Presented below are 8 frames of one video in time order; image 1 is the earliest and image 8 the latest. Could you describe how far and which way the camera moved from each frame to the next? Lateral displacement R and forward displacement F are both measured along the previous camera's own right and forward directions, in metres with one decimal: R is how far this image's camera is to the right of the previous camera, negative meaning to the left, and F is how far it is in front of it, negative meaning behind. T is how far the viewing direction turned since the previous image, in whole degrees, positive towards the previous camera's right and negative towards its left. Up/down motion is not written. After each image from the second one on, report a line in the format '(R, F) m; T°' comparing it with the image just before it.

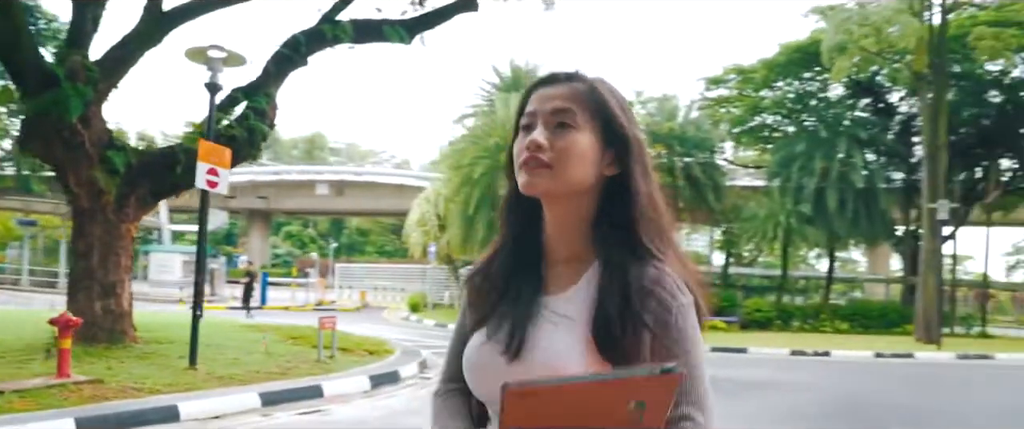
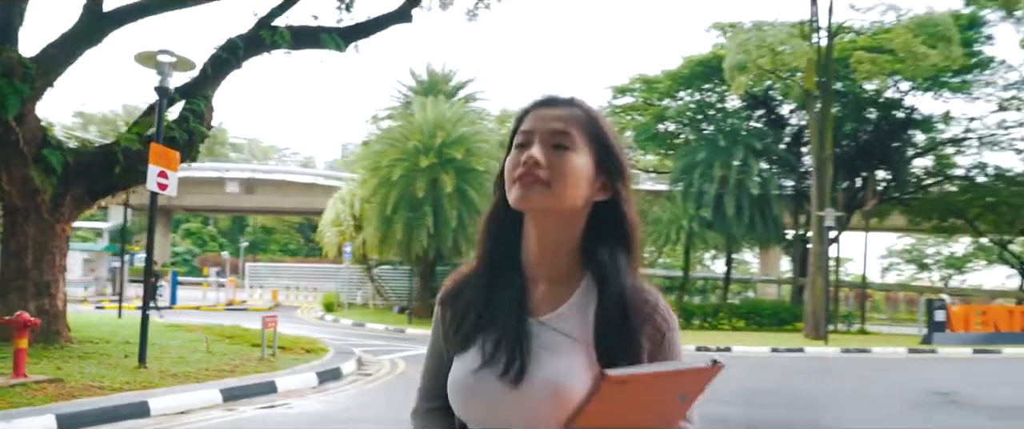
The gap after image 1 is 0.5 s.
(-0.2, -0.2) m; +7°
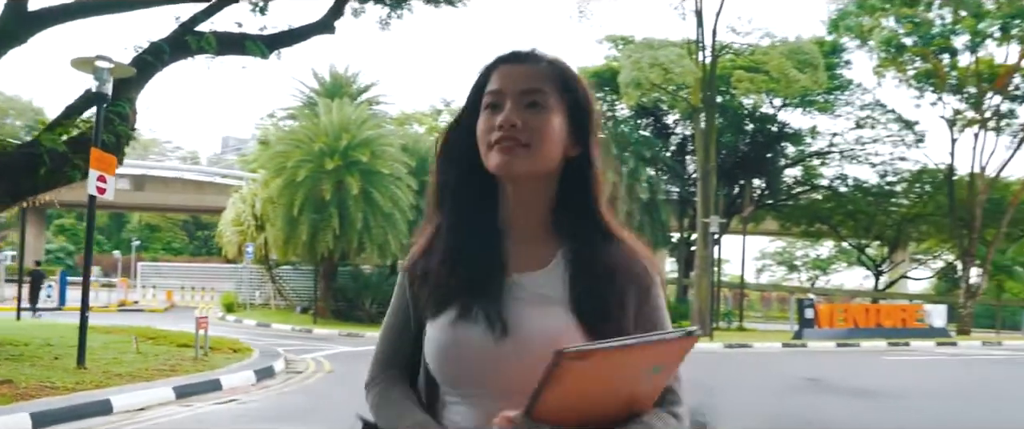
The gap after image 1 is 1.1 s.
(-0.2, -0.2) m; +8°
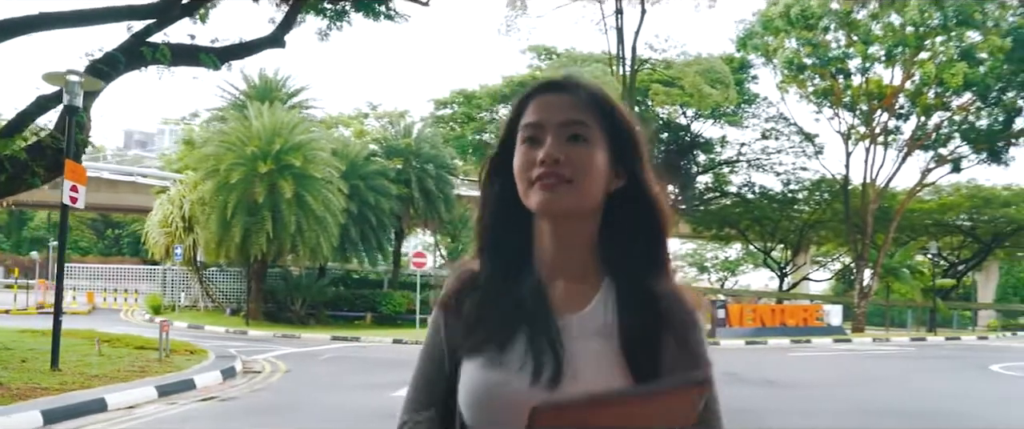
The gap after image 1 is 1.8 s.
(-0.2, -0.3) m; +6°
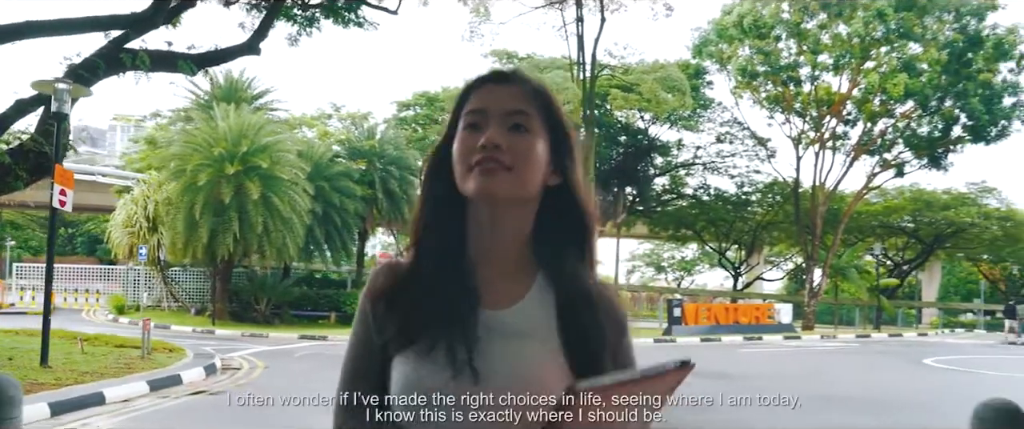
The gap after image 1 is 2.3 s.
(-0.1, -0.2) m; +3°
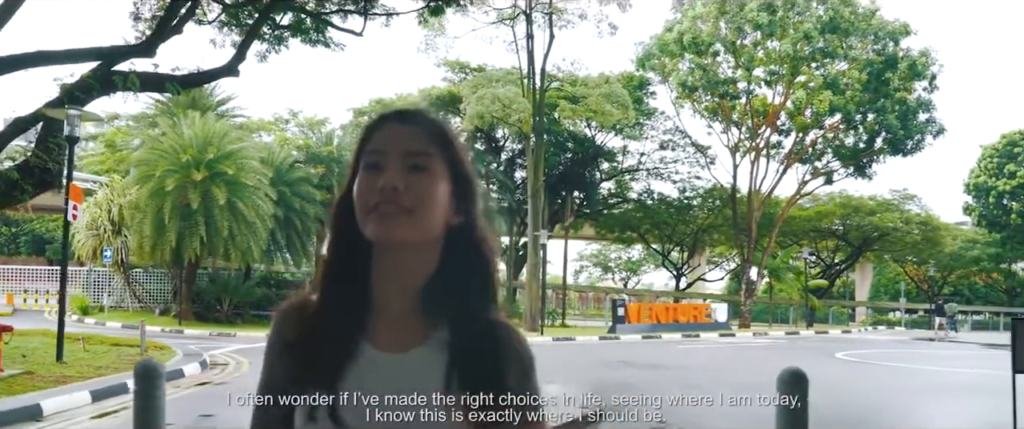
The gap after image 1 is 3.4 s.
(-0.1, -0.5) m; +3°
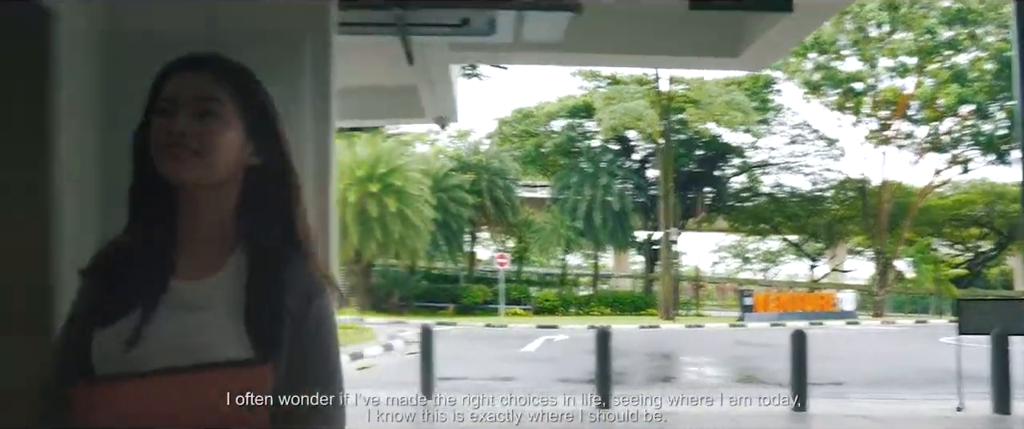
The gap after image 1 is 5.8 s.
(+0.1, -1.0) m; -9°
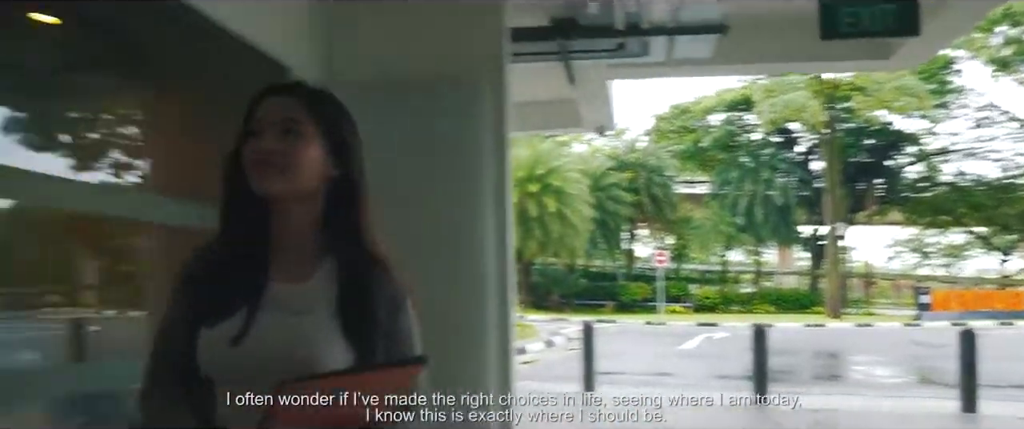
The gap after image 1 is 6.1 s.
(0.0, -0.1) m; -10°
